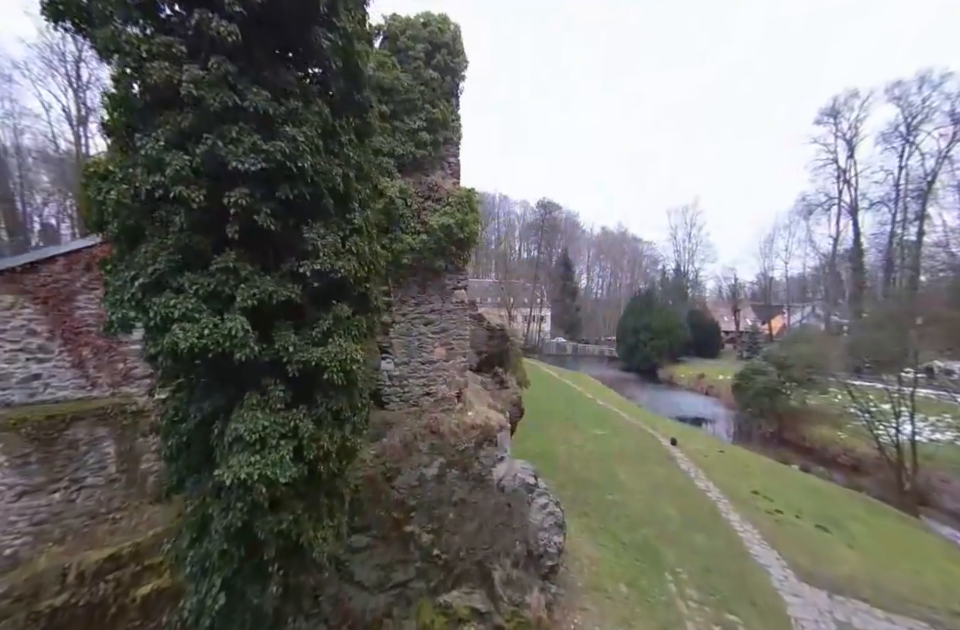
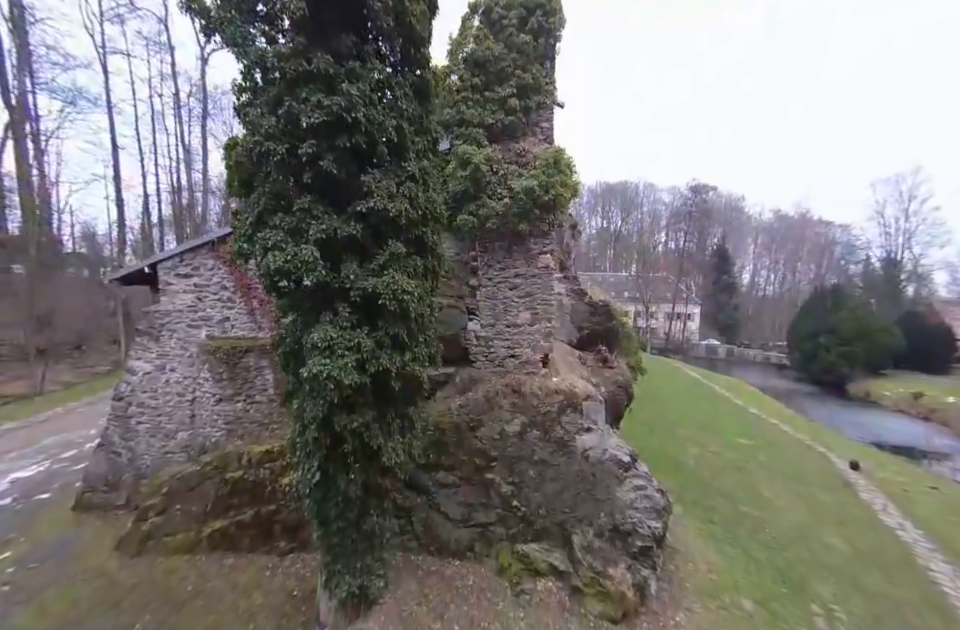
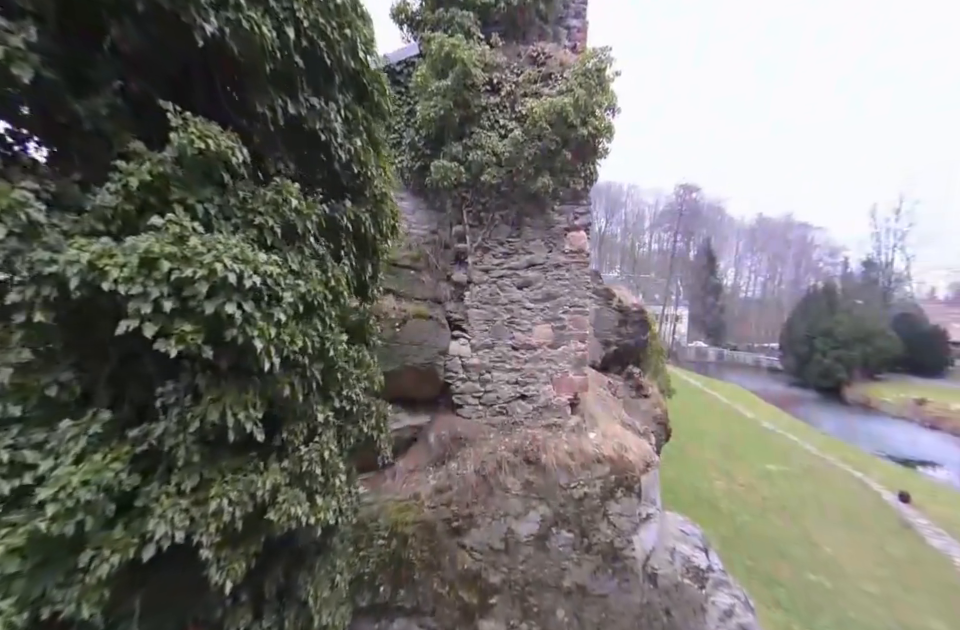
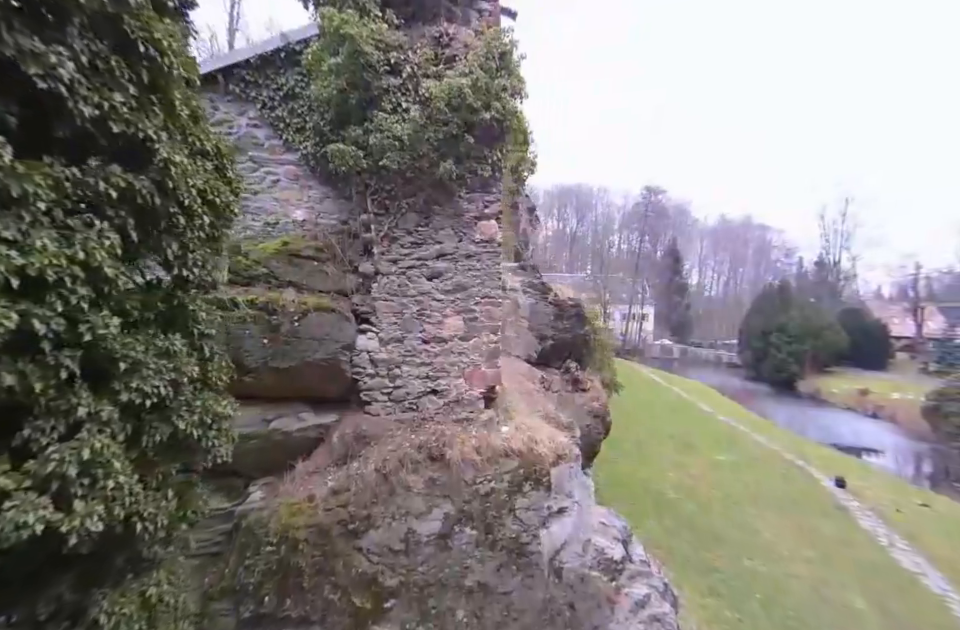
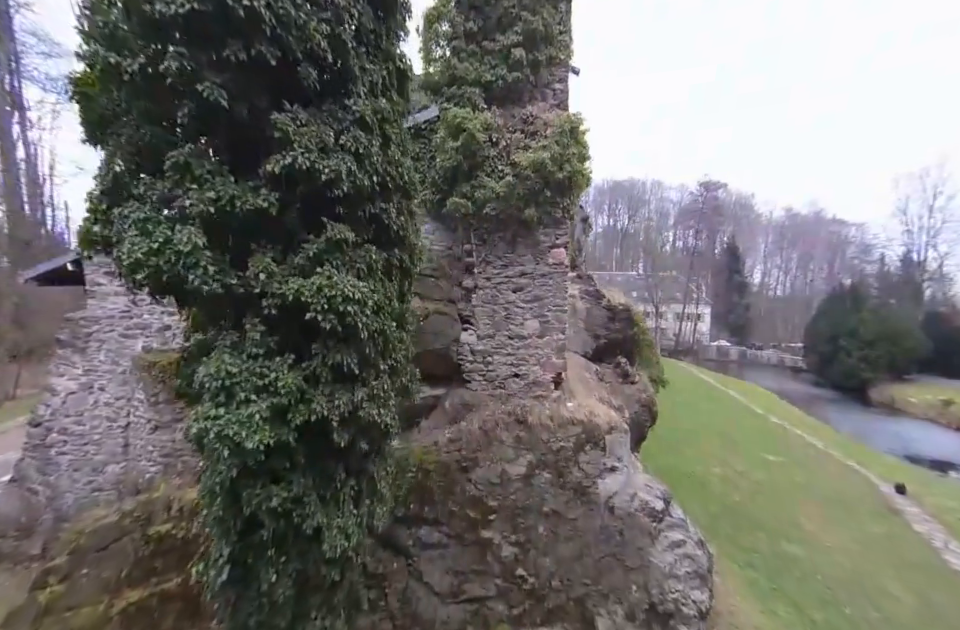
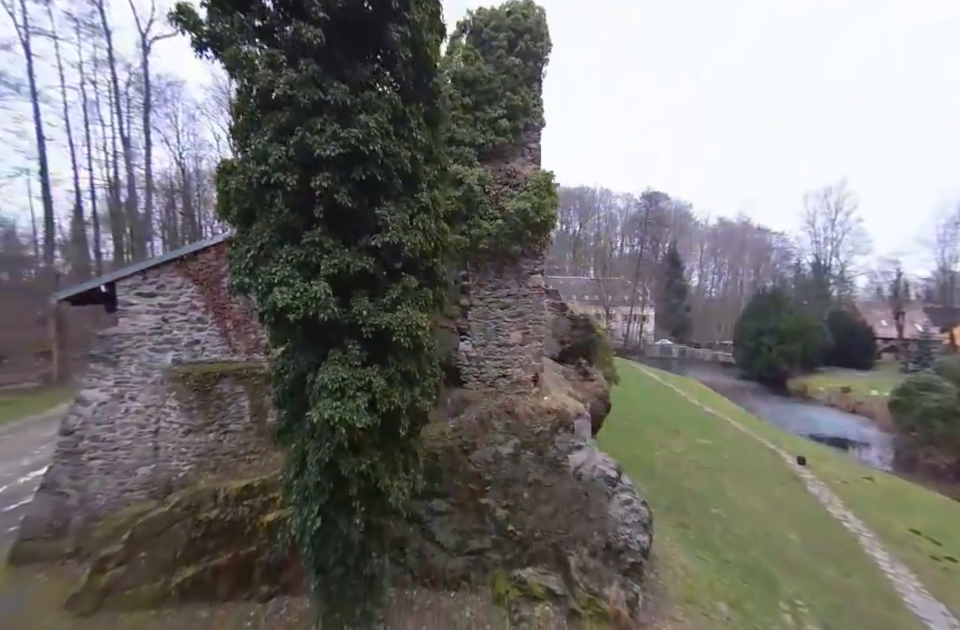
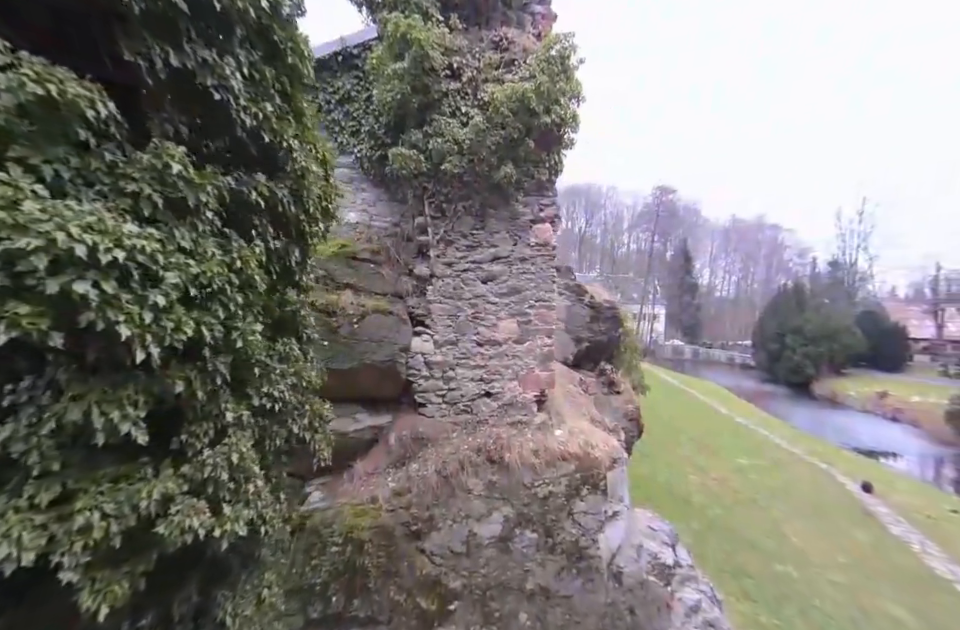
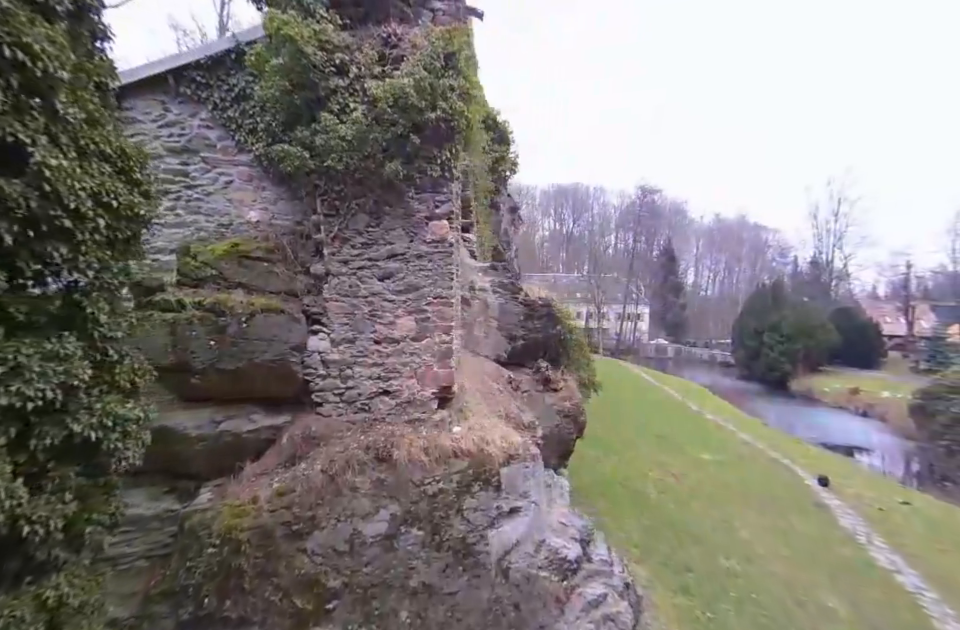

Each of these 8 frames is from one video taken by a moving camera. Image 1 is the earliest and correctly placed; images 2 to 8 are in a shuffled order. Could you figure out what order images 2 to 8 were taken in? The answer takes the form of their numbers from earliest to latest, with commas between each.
6, 2, 5, 3, 7, 4, 8
